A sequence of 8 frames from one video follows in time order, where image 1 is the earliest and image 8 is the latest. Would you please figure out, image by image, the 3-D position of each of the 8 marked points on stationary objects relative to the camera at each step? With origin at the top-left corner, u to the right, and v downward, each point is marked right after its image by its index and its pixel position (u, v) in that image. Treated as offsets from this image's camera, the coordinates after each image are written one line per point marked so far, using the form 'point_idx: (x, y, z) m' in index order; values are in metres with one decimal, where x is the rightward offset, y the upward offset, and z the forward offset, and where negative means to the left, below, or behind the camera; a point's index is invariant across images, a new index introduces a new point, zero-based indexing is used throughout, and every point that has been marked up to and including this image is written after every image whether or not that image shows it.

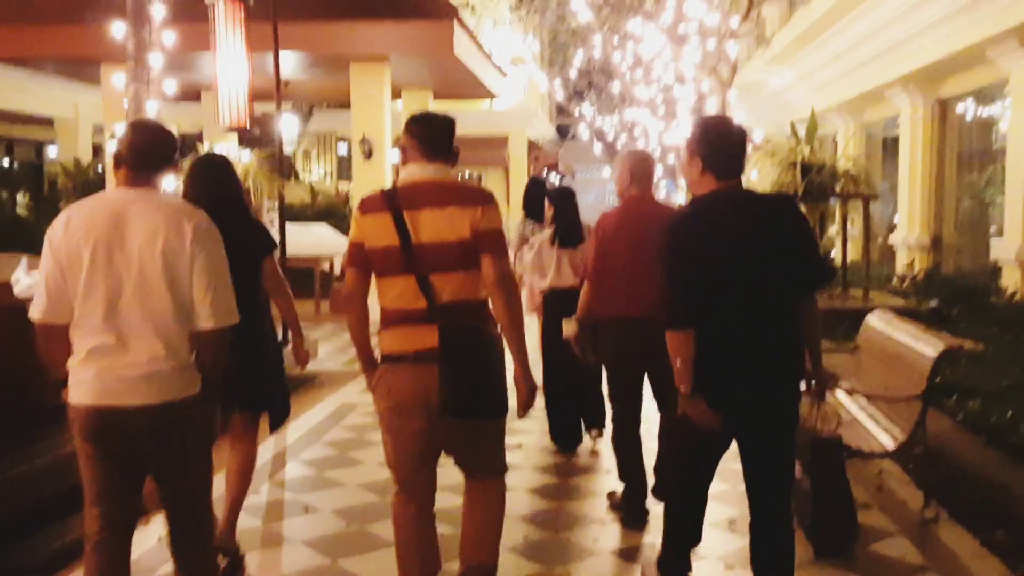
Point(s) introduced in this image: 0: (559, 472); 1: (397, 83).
0: (+0.3, -1.1, +6.1) m
1: (-1.7, +2.9, +14.3) m
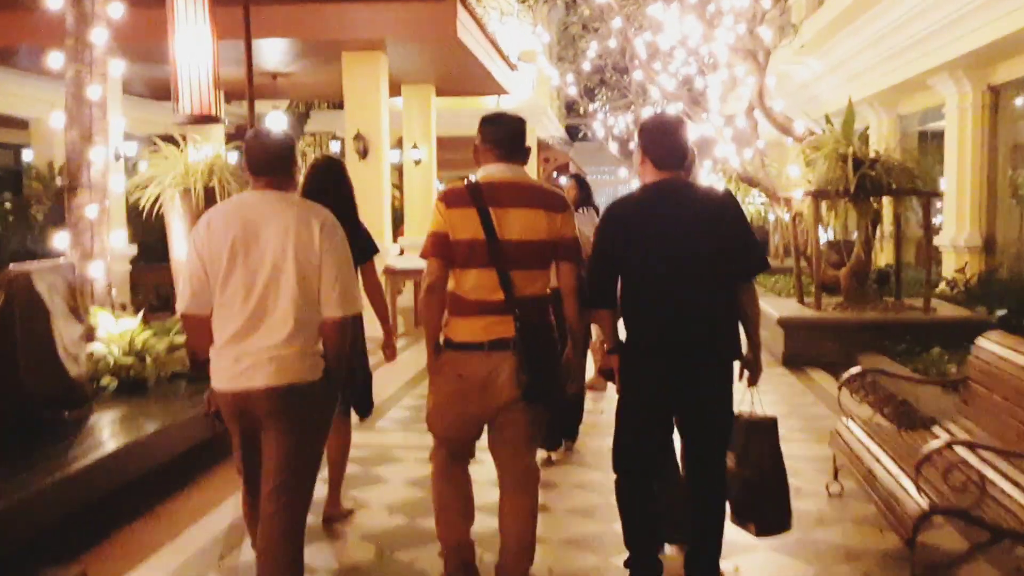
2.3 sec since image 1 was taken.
0: (+0.4, -1.2, +4.9) m
1: (-1.6, +2.8, +13.1) m
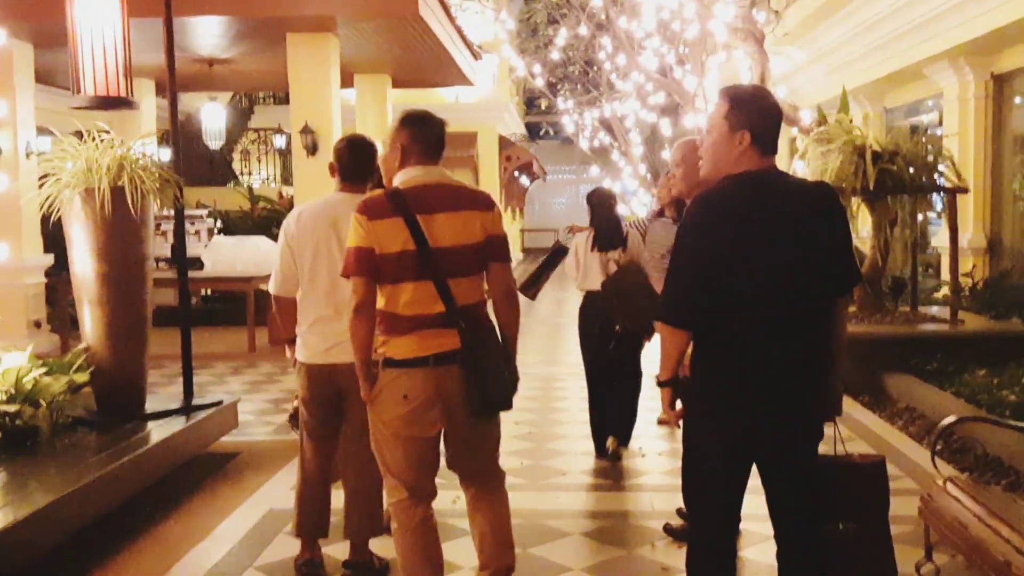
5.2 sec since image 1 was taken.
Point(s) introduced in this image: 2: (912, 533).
0: (+0.4, -1.3, +3.7) m
1: (-2.0, +2.7, +11.8) m
2: (+1.8, -1.1, +4.5) m
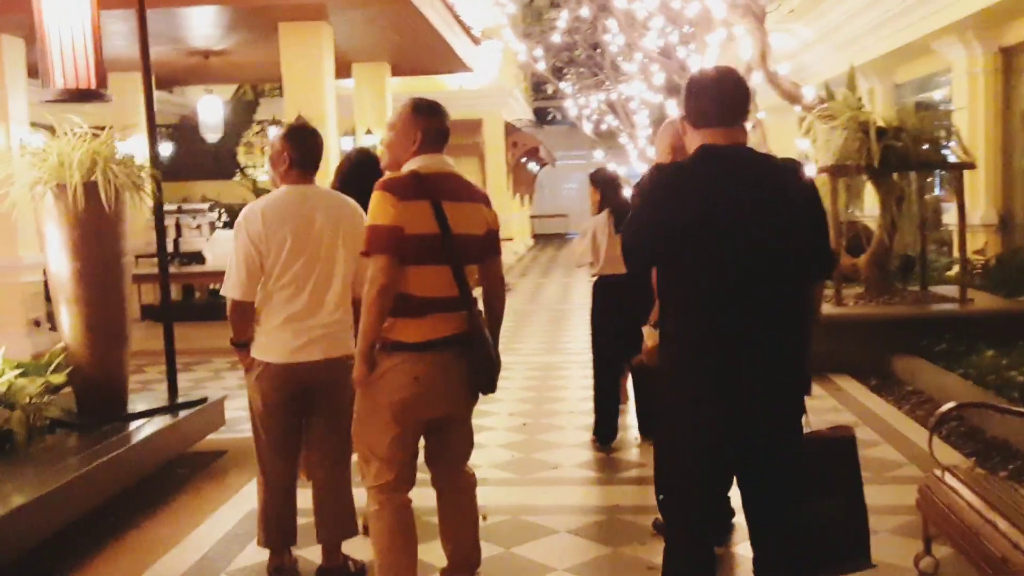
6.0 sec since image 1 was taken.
0: (+0.3, -1.3, +3.6) m
1: (-2.0, +2.8, +11.7) m
2: (+1.8, -1.0, +4.4) m
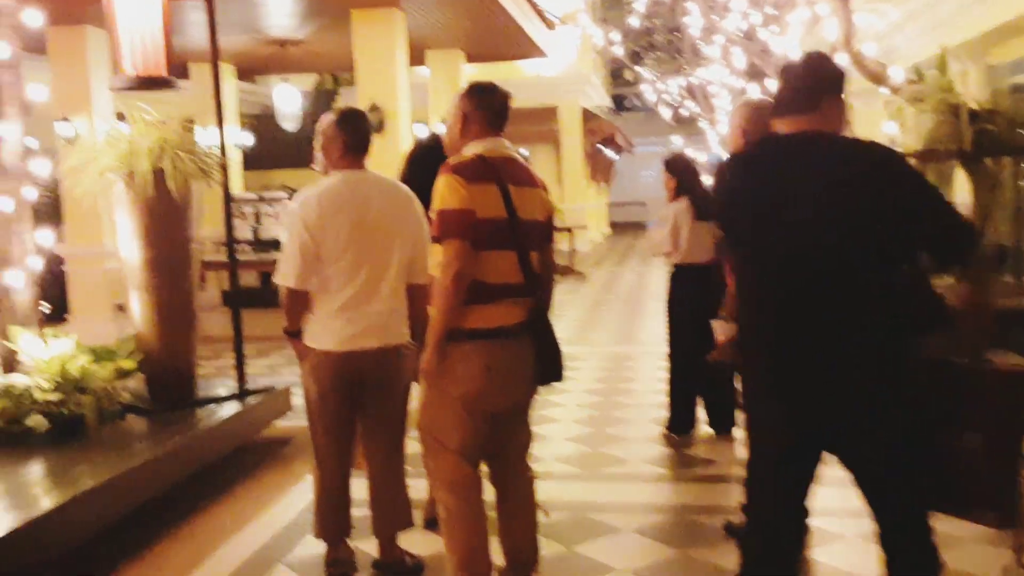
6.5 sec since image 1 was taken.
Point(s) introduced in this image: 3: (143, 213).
0: (+0.5, -1.2, +3.4) m
1: (-1.1, +2.9, +11.6) m
2: (+2.0, -1.0, +4.1) m
3: (-1.9, +0.4, +5.1) m
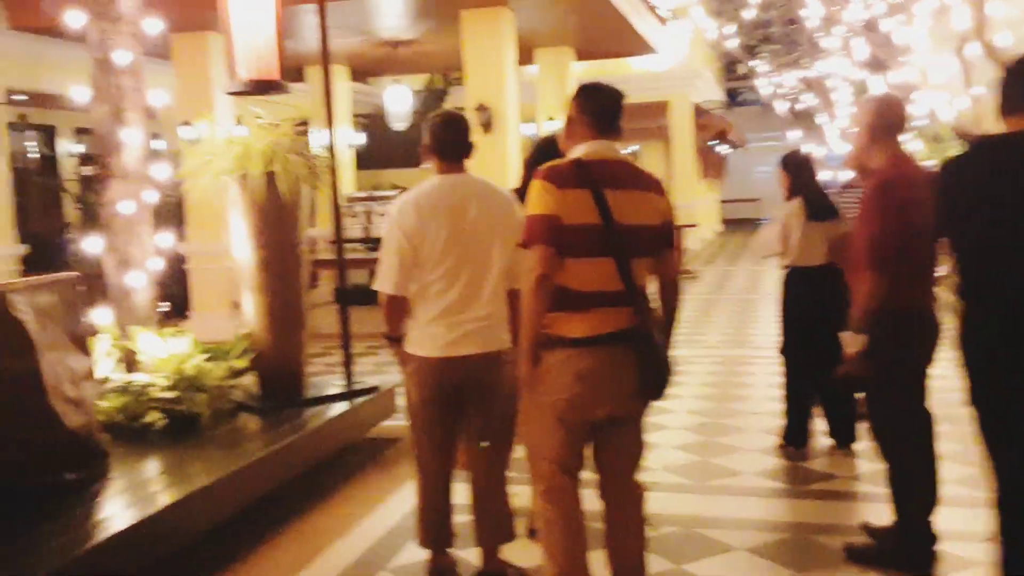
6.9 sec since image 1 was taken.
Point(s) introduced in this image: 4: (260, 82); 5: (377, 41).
0: (+0.9, -1.3, +3.2) m
1: (+0.2, +2.9, +11.6) m
2: (+2.4, -1.0, +3.8) m
3: (-1.3, +0.4, +5.2) m
4: (-1.3, +1.1, +5.3) m
5: (-1.5, +2.8, +11.2) m
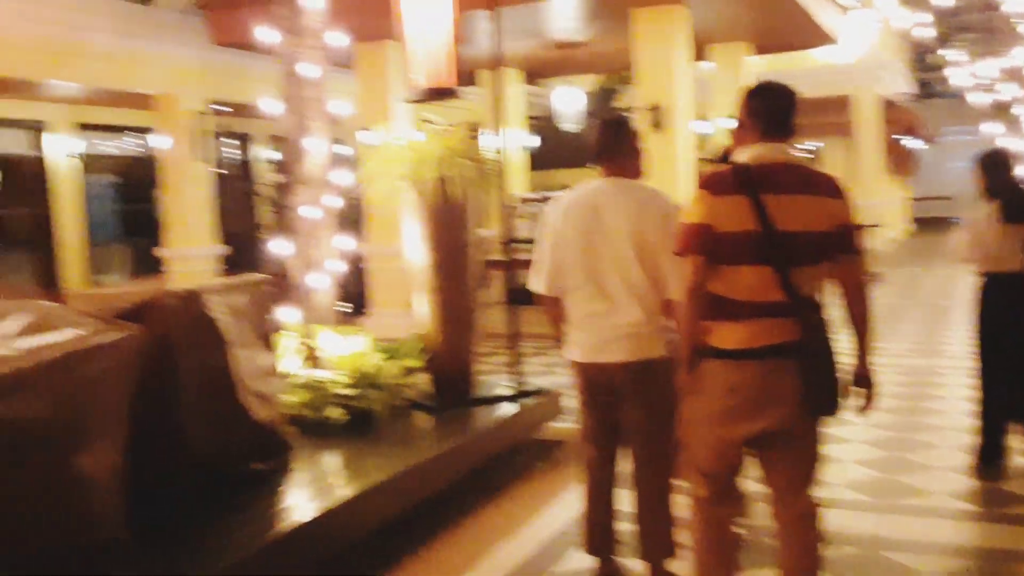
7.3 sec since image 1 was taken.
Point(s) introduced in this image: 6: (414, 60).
0: (+1.4, -1.3, +3.0) m
1: (+2.2, +2.9, +11.4) m
2: (+3.0, -1.1, +3.3) m
3: (-0.4, +0.4, +5.3) m
4: (-0.4, +1.1, +5.4) m
5: (+0.4, +2.8, +11.3) m
6: (-0.5, +1.2, +5.4) m
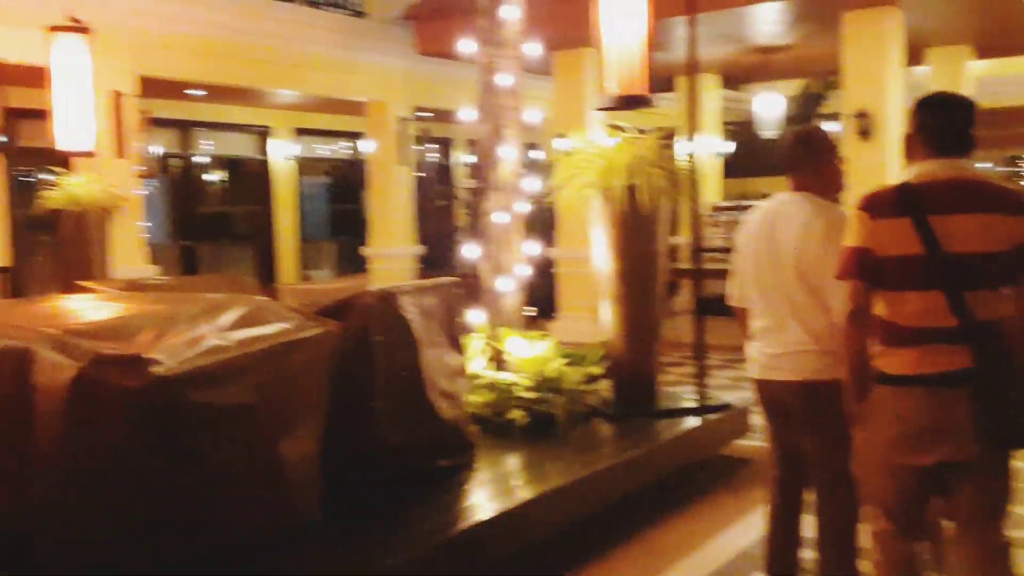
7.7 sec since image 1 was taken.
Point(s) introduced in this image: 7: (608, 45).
0: (+1.9, -1.4, +2.7) m
1: (+4.4, +2.7, +10.8) m
2: (+3.5, -1.2, +2.7) m
3: (+0.6, +0.3, +5.3) m
4: (+0.6, +1.0, +5.4) m
5: (+2.7, +2.7, +11.0) m
6: (+0.5, +1.2, +5.4) m
7: (+0.5, +1.3, +5.4) m
